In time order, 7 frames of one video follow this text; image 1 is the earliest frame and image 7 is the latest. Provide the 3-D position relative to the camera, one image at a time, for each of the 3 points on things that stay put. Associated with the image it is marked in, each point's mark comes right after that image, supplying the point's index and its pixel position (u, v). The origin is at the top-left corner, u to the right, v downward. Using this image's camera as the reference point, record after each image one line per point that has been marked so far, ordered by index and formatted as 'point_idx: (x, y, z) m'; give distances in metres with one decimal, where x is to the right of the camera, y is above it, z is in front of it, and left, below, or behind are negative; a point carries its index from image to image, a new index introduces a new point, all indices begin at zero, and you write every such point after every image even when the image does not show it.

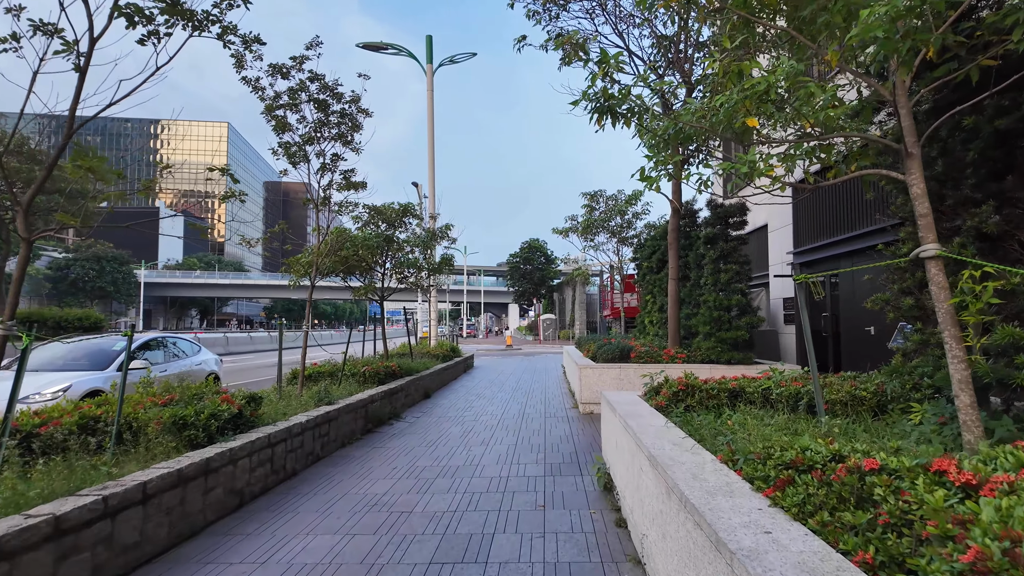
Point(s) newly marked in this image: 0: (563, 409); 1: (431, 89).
0: (+0.9, -2.1, +10.1) m
1: (-2.7, +6.6, +19.2) m
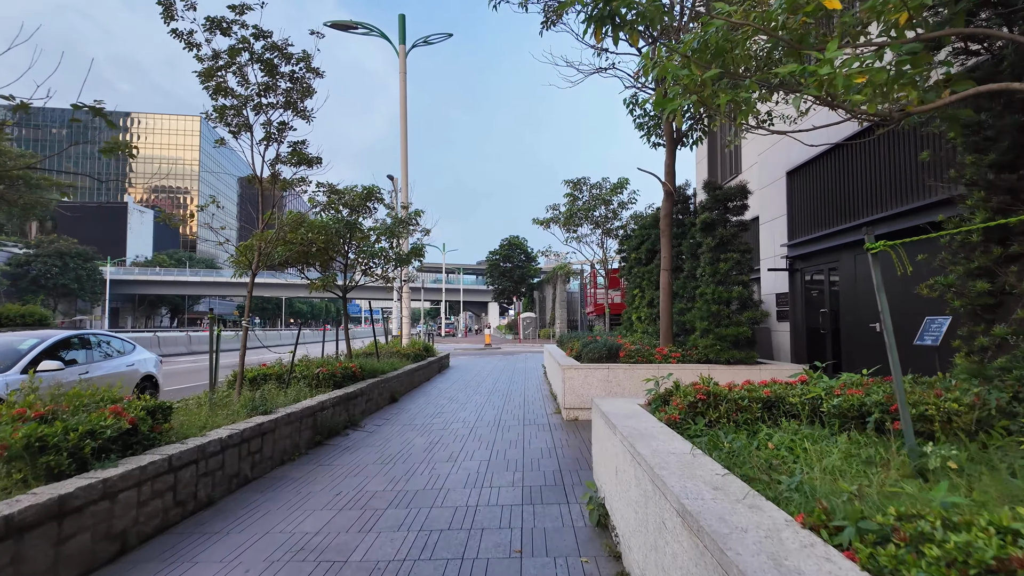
0: (+0.5, -2.0, +9.0) m
1: (-3.4, +6.7, +18.0) m
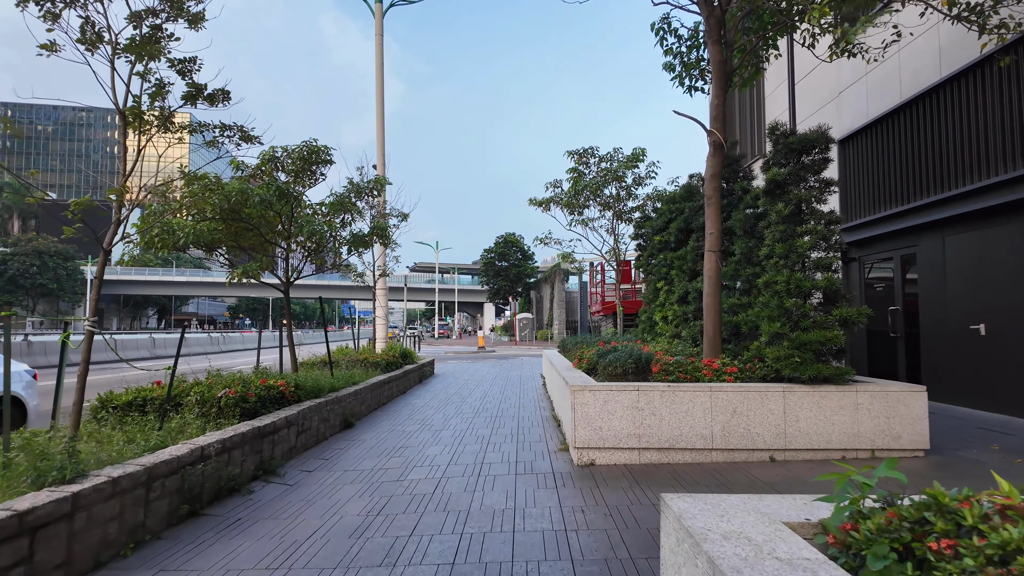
0: (+0.4, -1.8, +6.4) m
1: (-3.6, +6.8, +15.4) m
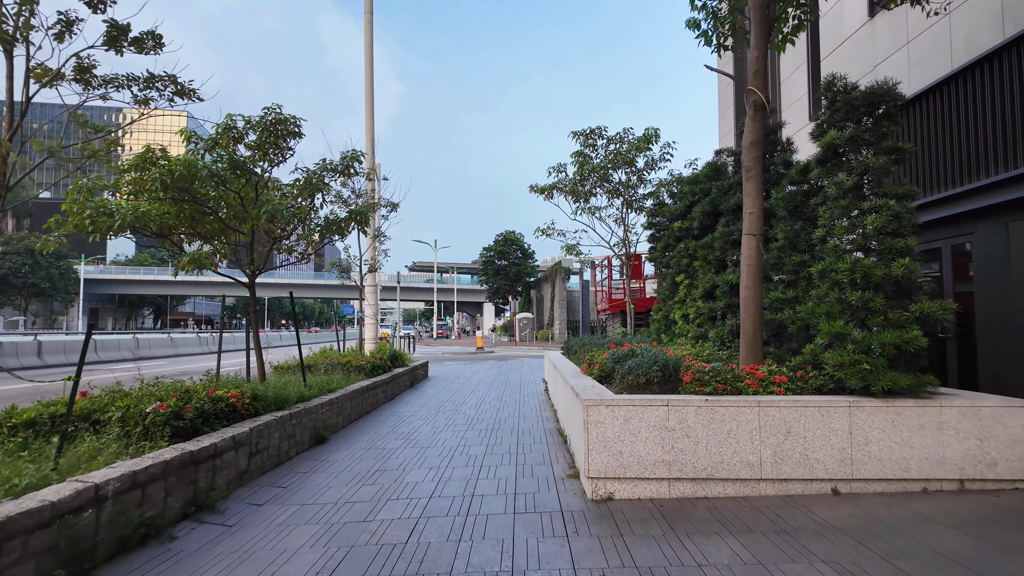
0: (+0.3, -1.7, +5.2) m
1: (-3.6, +6.9, +14.2) m
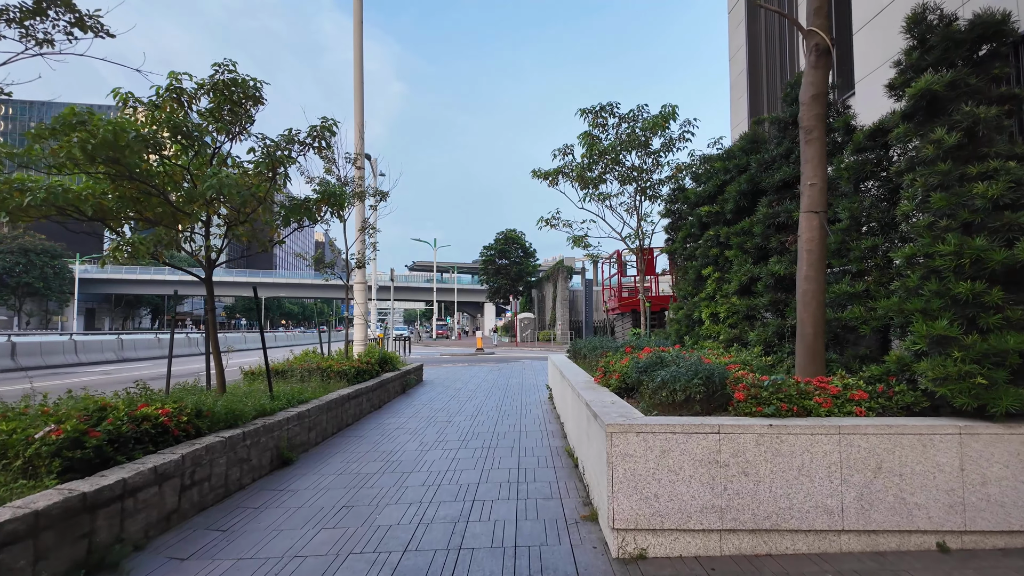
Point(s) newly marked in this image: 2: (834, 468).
0: (+0.3, -1.7, +4.1) m
1: (-3.6, +7.0, +13.1) m
2: (+1.9, -1.1, +3.5) m
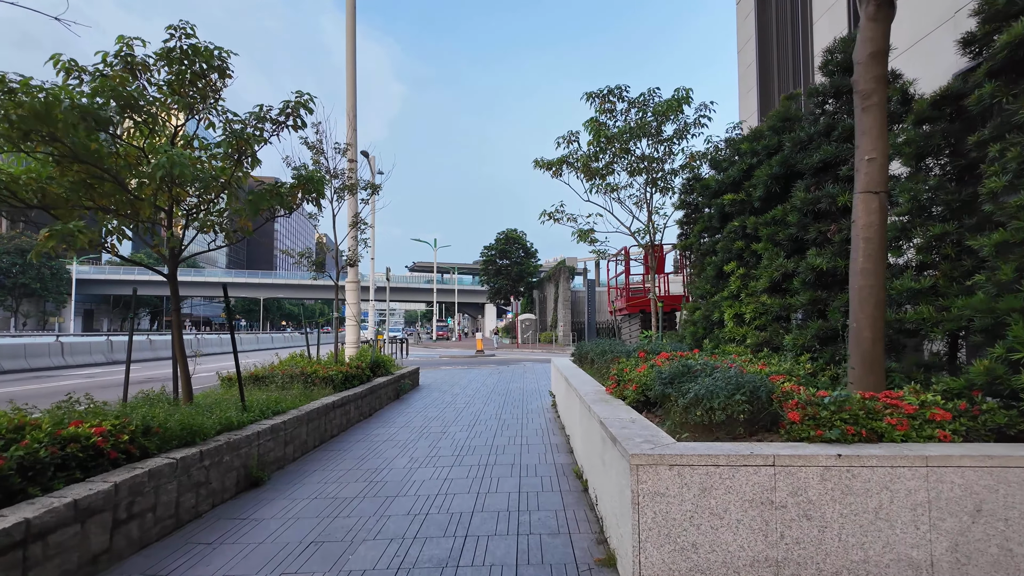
0: (+0.3, -1.6, +3.3) m
1: (-3.5, +7.0, +12.4) m
2: (+1.9, -1.0, +2.7) m
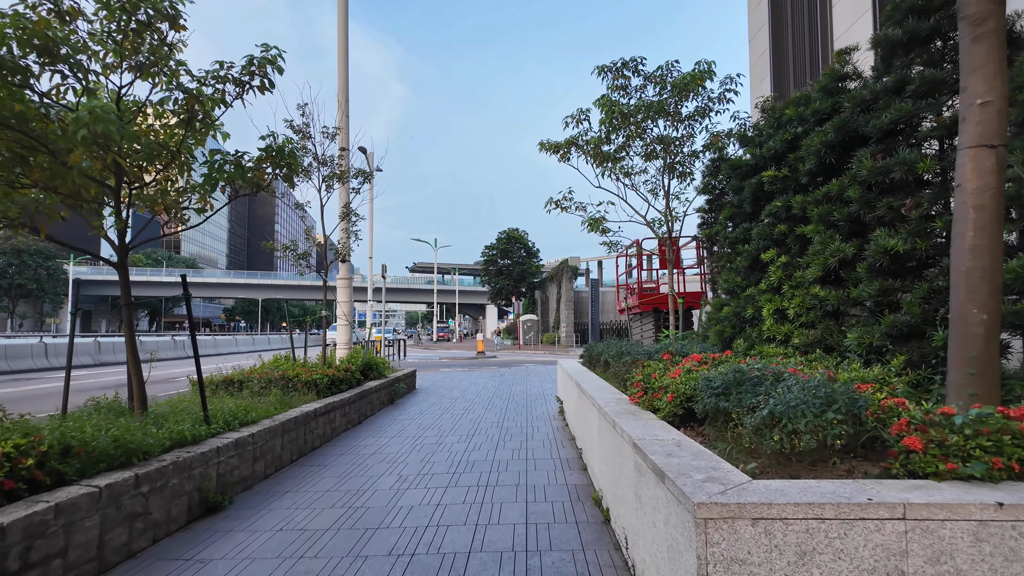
0: (+0.4, -1.6, +2.5) m
1: (-3.5, +7.1, +11.5) m
2: (+2.0, -1.0, +1.9) m
